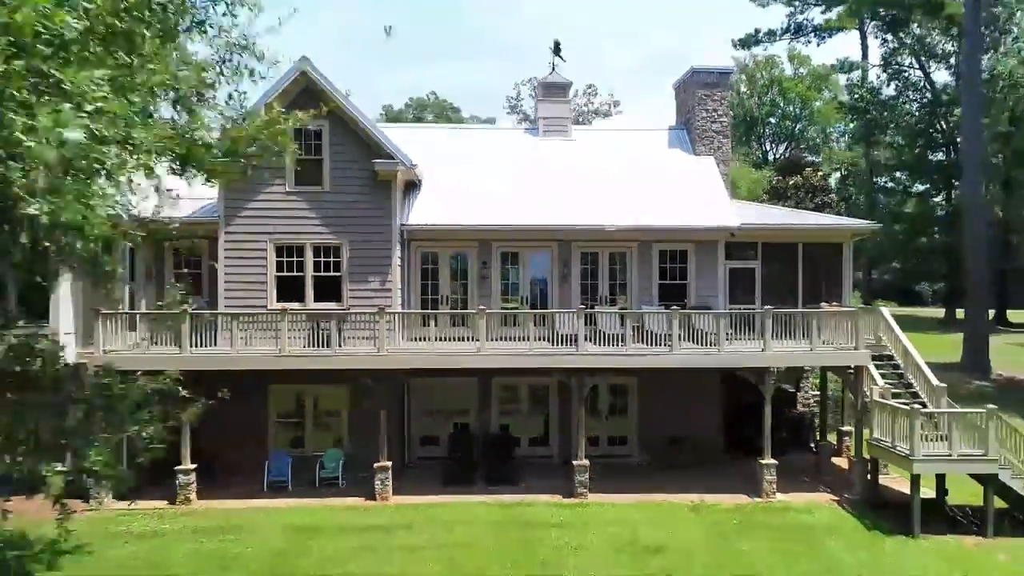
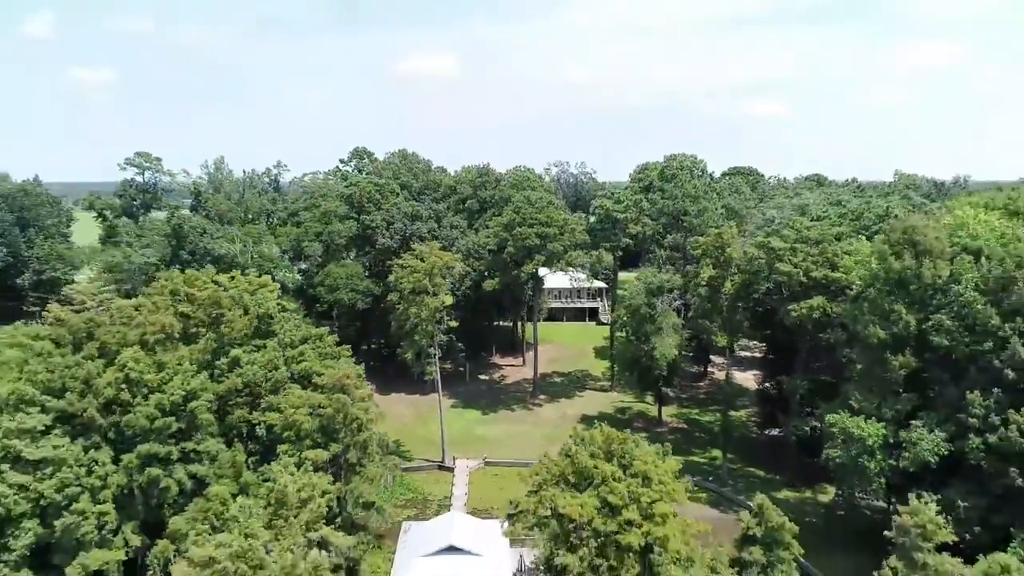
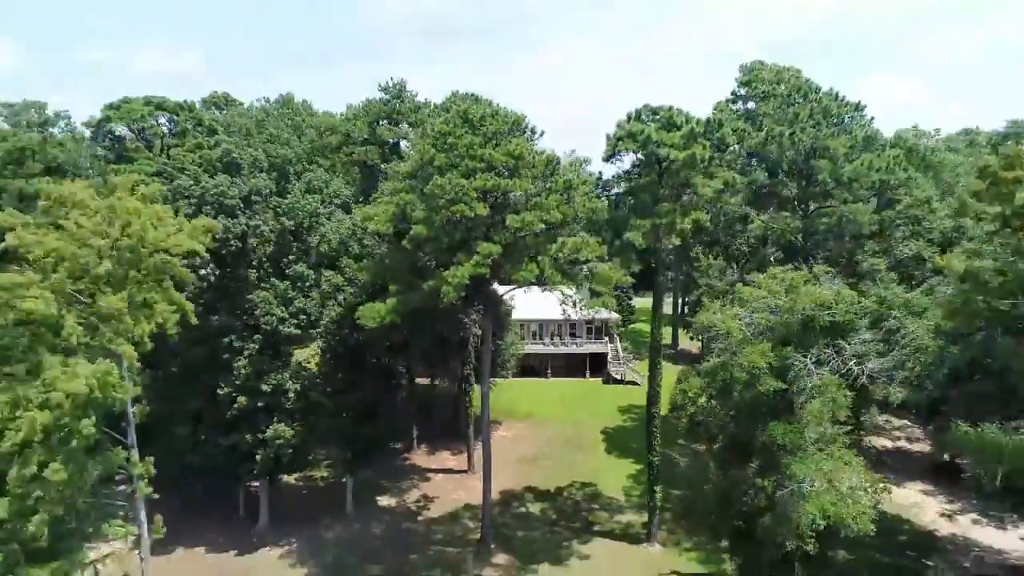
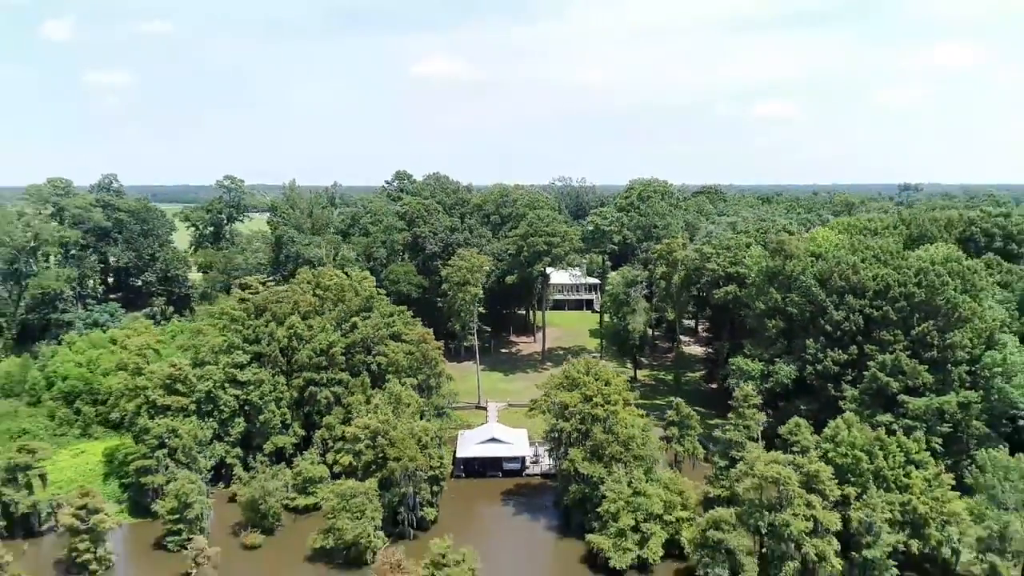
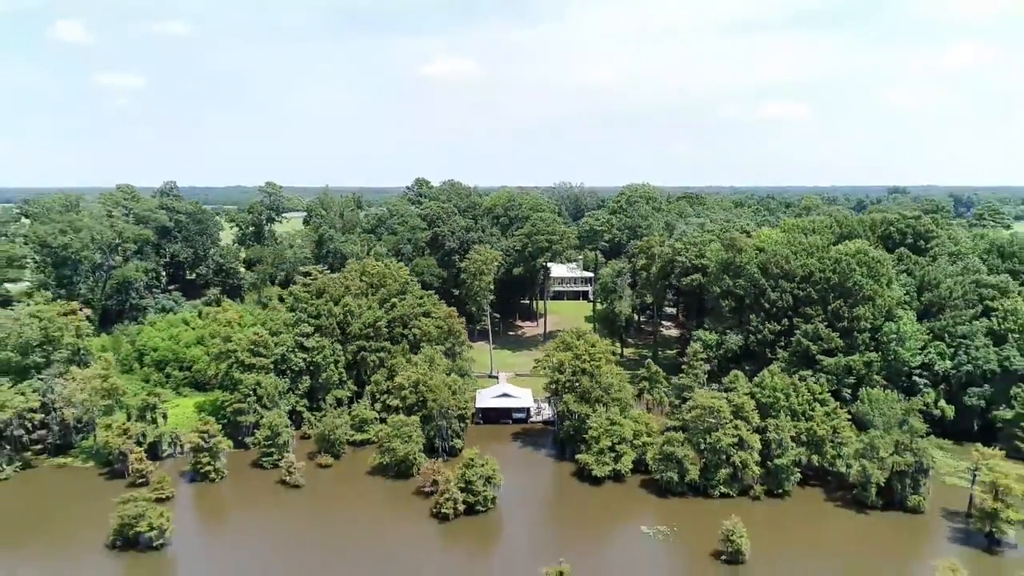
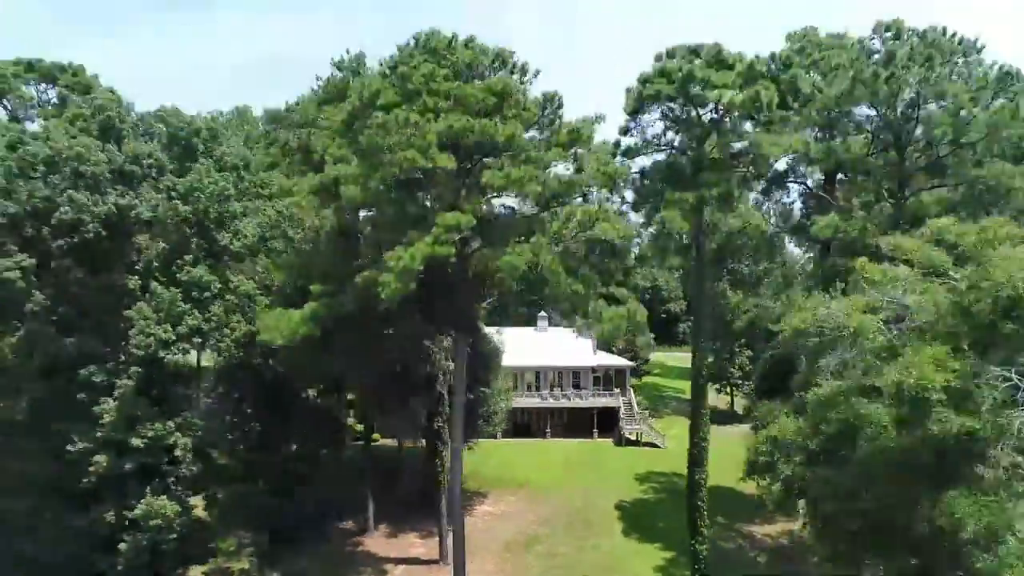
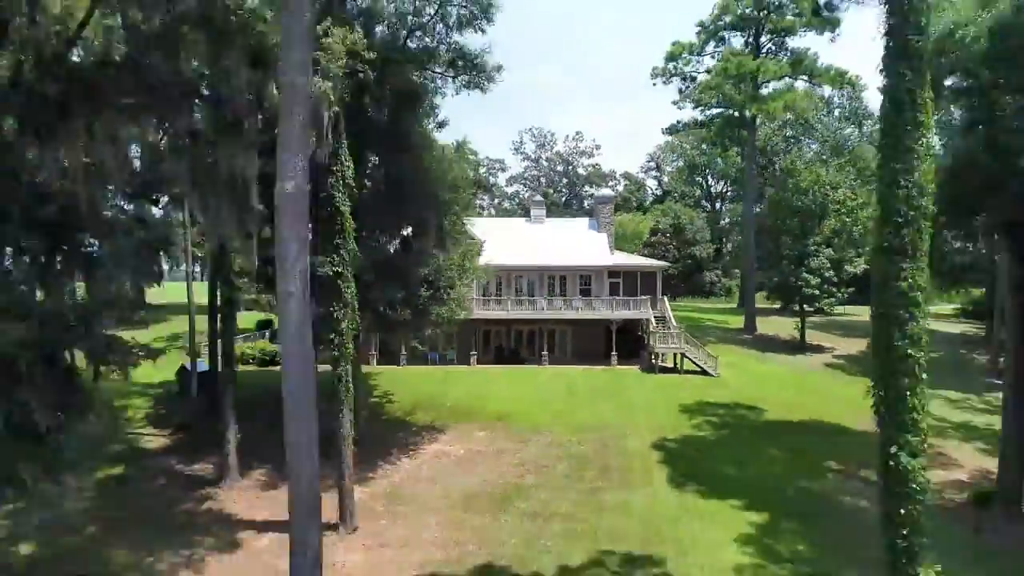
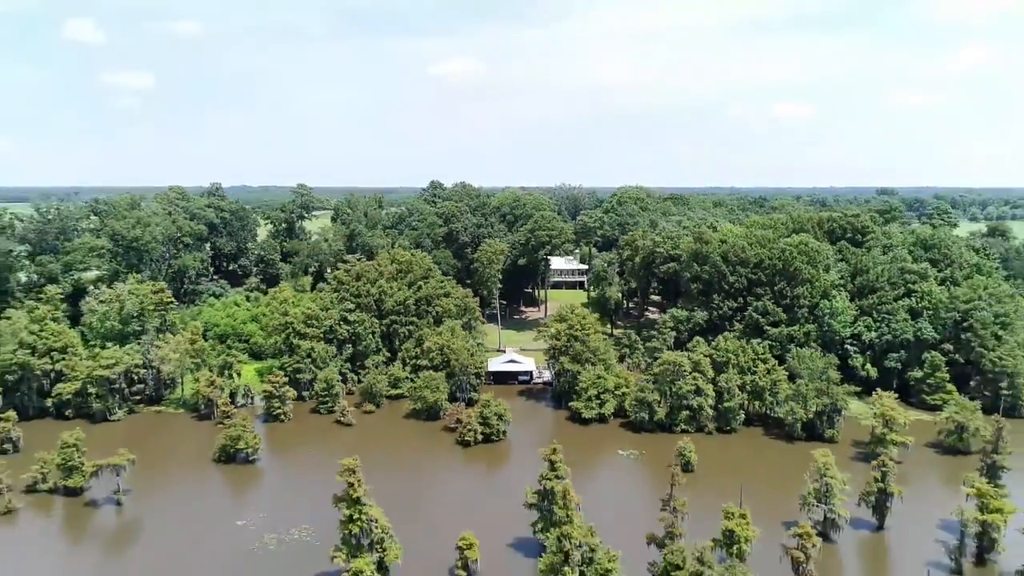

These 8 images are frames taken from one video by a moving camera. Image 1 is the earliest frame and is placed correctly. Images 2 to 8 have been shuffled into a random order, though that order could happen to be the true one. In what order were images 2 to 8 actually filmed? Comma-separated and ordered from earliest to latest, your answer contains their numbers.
7, 6, 3, 2, 4, 5, 8
